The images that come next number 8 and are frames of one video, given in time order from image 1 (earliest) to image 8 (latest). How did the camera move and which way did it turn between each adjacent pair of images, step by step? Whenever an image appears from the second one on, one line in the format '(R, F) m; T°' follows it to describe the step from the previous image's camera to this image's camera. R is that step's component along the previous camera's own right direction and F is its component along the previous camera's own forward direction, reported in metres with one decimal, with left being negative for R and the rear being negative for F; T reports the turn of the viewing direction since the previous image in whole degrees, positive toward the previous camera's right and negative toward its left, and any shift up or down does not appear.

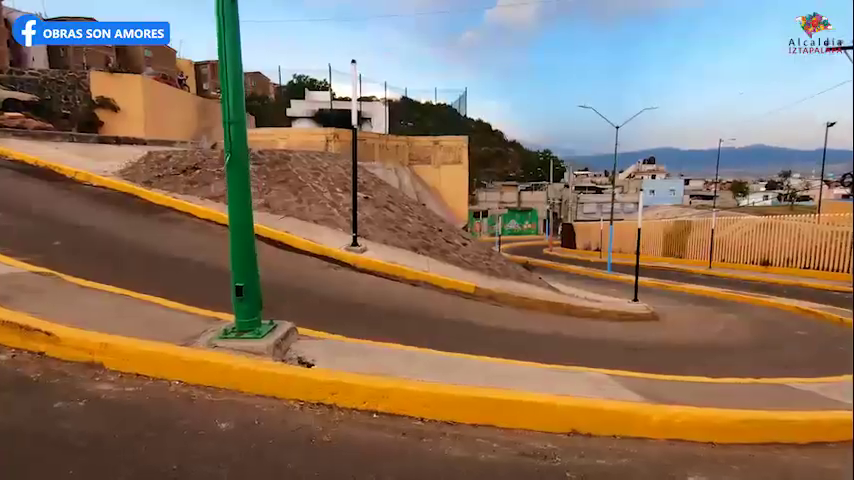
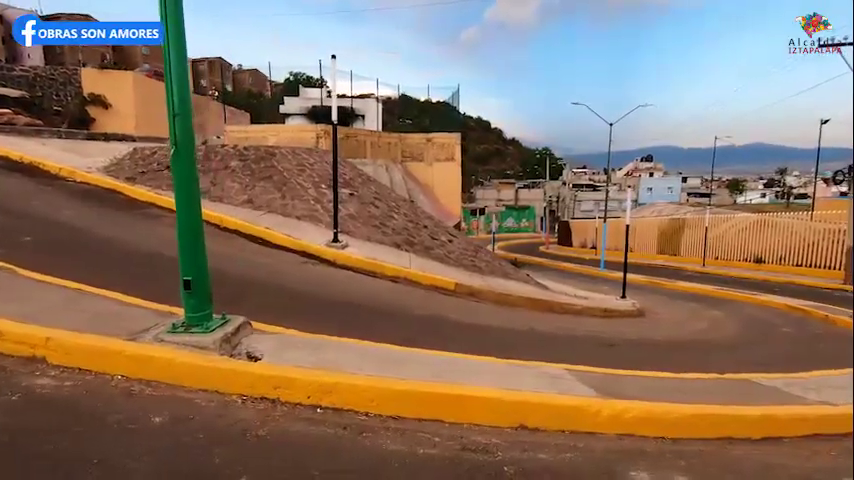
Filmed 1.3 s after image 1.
(+0.4, 0.0) m; 0°
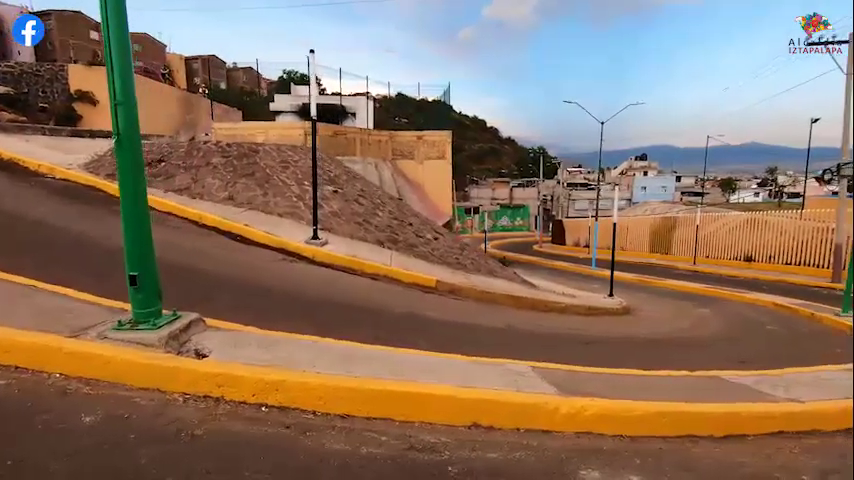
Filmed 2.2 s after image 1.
(+0.3, +0.1) m; 0°
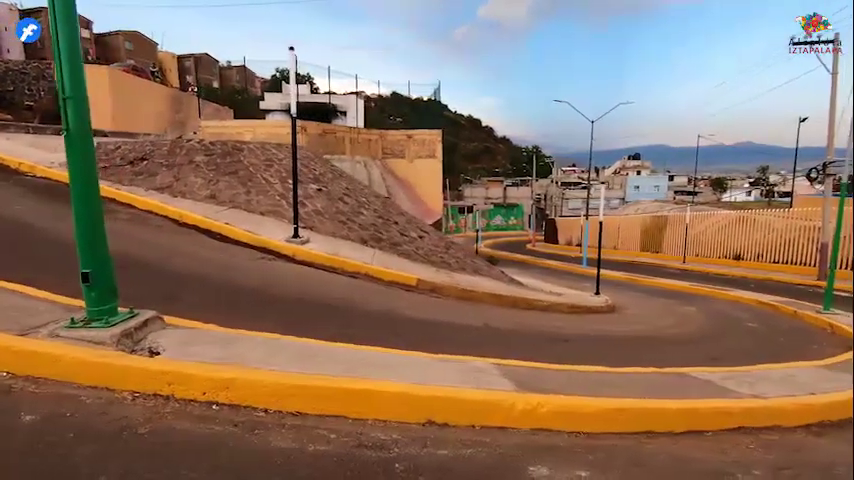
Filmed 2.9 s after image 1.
(+0.3, 0.0) m; +1°
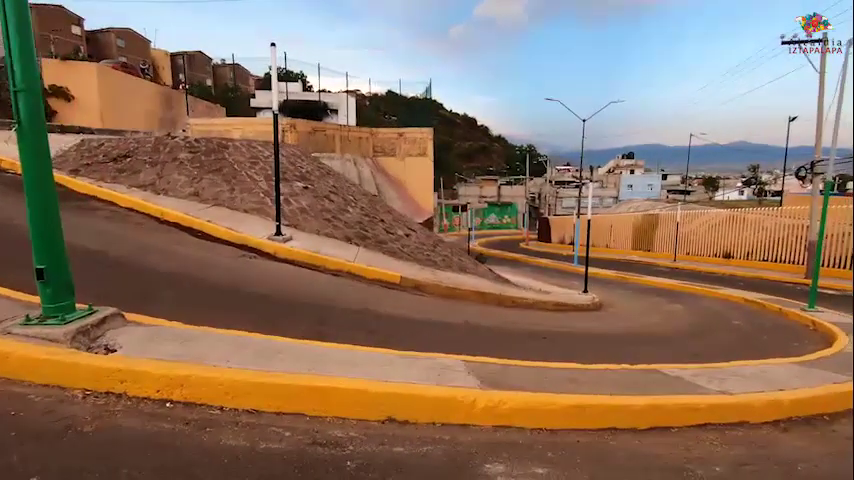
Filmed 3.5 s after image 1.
(+0.3, 0.0) m; +1°
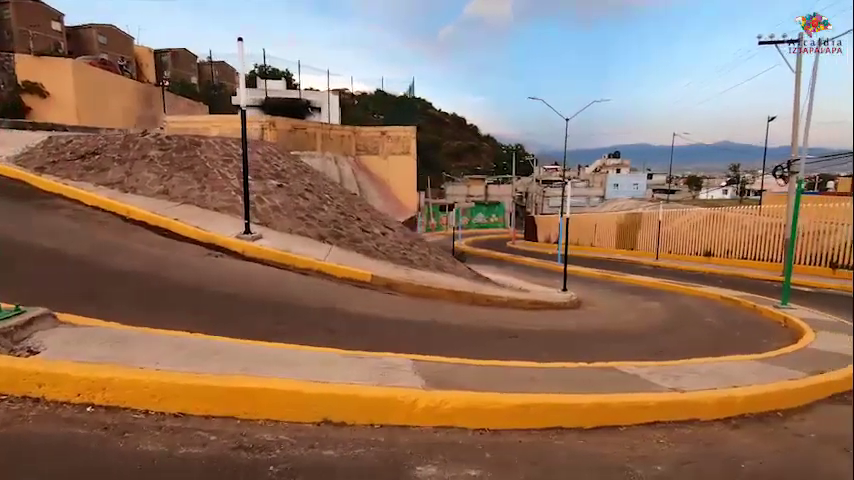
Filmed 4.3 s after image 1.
(+0.4, +0.1) m; +1°
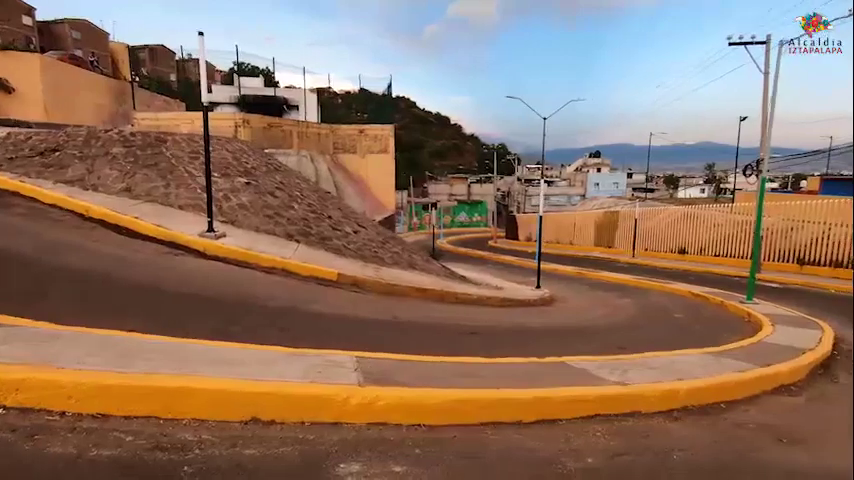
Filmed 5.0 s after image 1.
(+0.4, 0.0) m; +2°
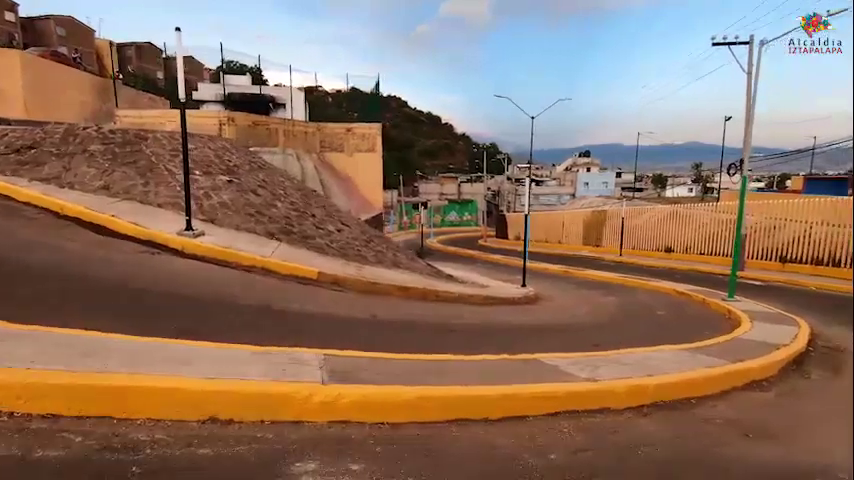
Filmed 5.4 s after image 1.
(+0.2, 0.0) m; +1°
